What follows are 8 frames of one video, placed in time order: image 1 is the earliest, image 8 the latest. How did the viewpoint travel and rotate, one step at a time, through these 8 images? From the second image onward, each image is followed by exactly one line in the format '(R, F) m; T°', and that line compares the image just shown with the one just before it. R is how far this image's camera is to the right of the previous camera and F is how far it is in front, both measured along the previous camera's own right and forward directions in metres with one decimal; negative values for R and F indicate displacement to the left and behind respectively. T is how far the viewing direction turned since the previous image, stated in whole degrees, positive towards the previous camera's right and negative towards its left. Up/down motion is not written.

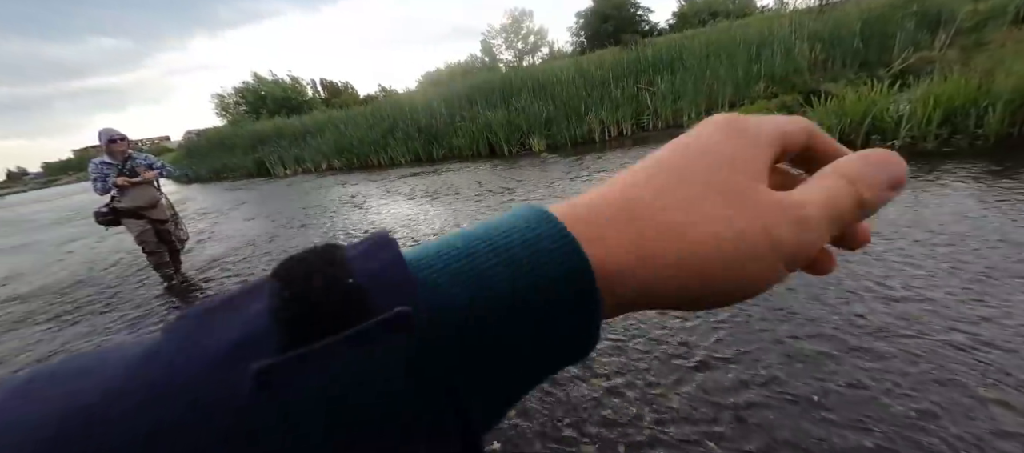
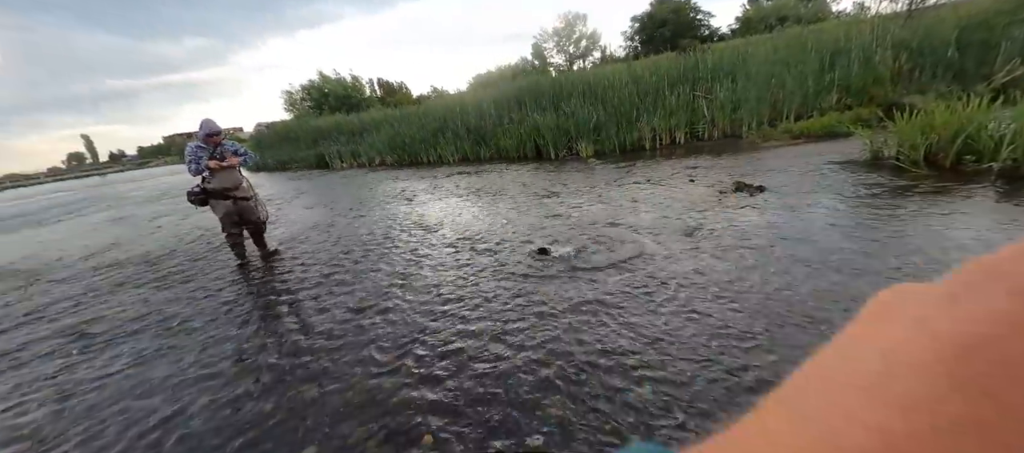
(-0.1, 0.0) m; -6°
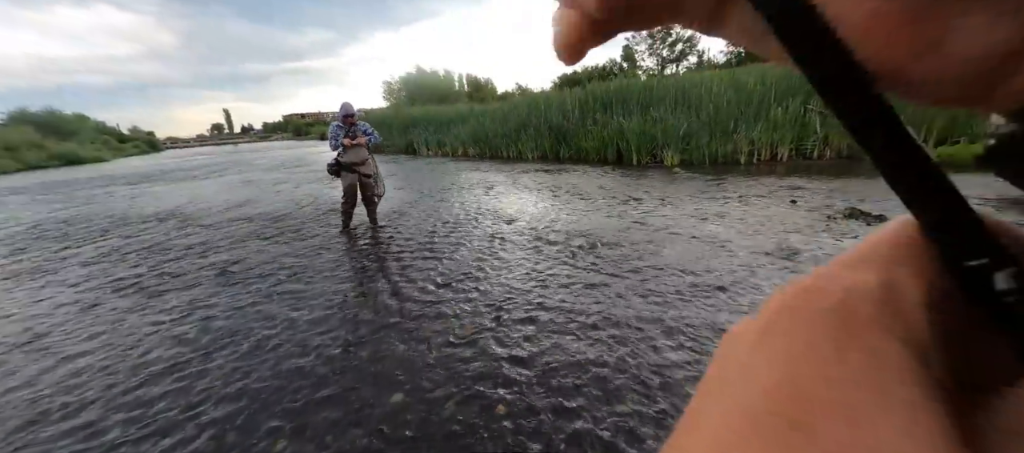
(-0.2, -0.1) m; -10°
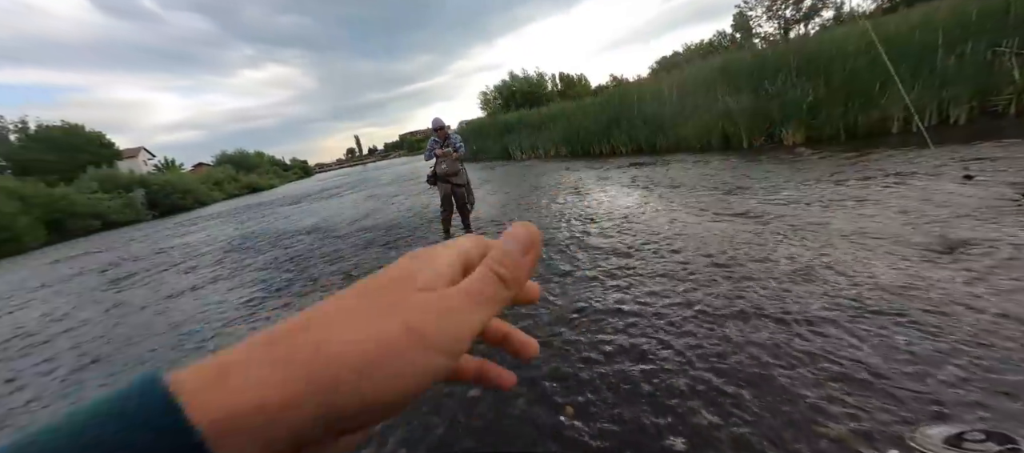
(+0.4, 0.0) m; -15°
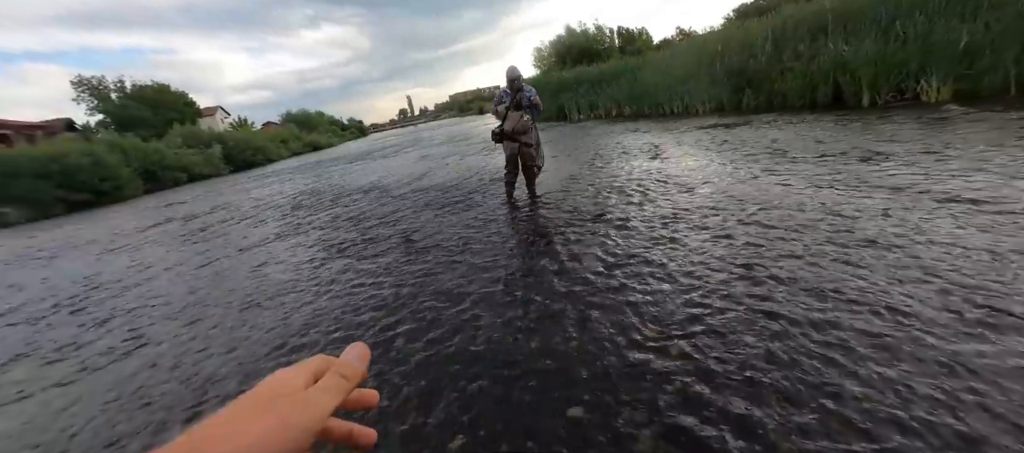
(-0.6, +0.9) m; -7°
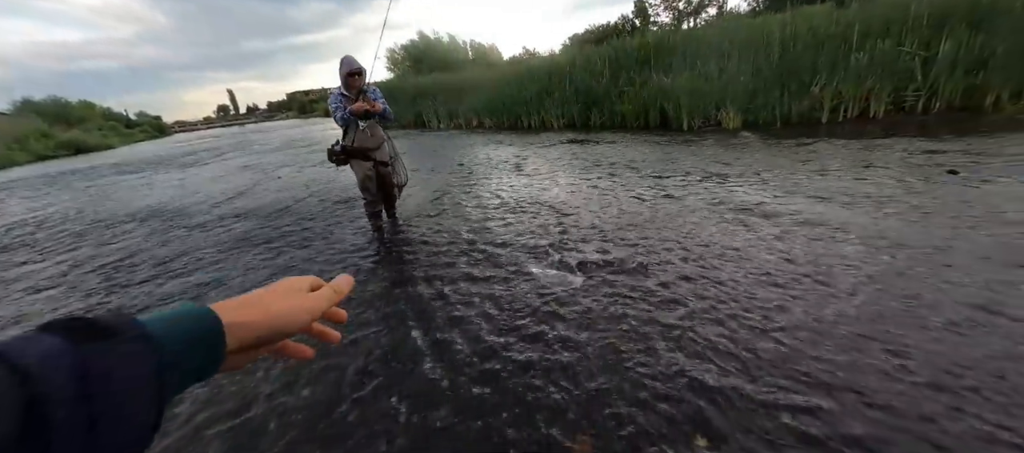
(+0.1, +1.3) m; +21°
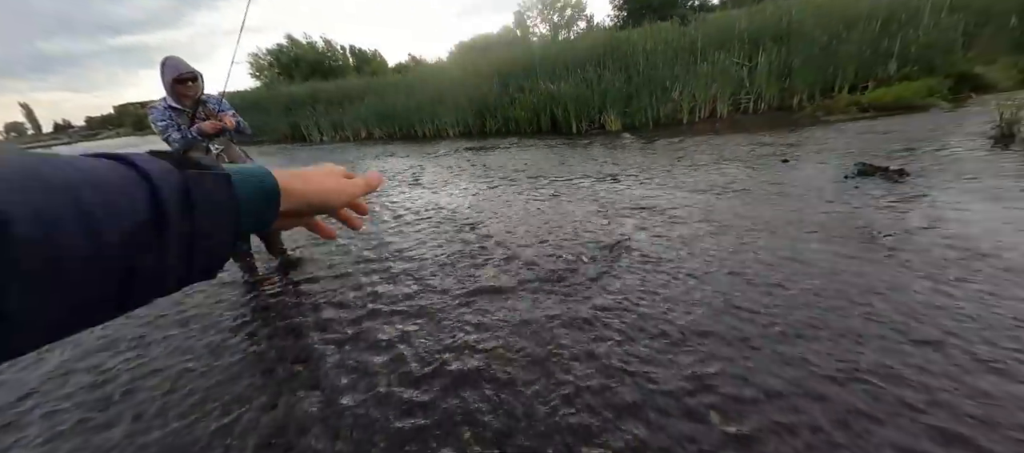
(0.0, +0.4) m; +15°
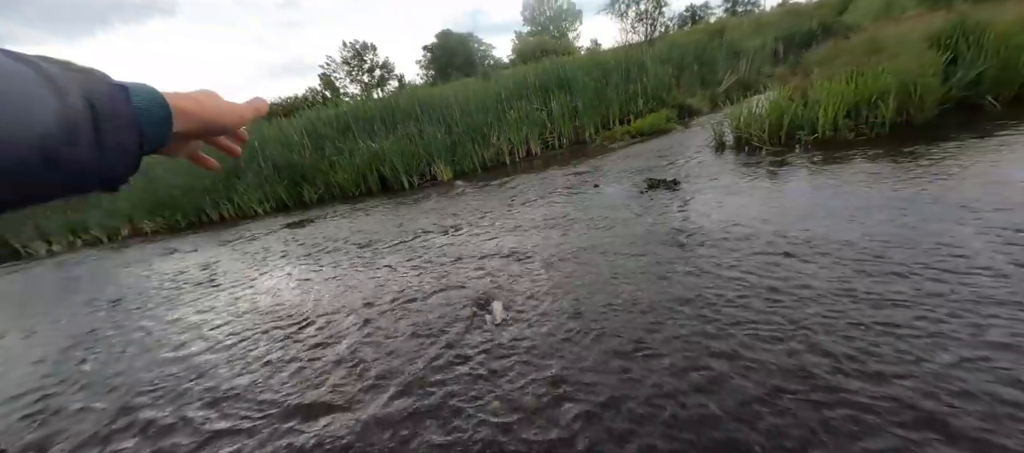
(+0.2, +0.5) m; +23°
